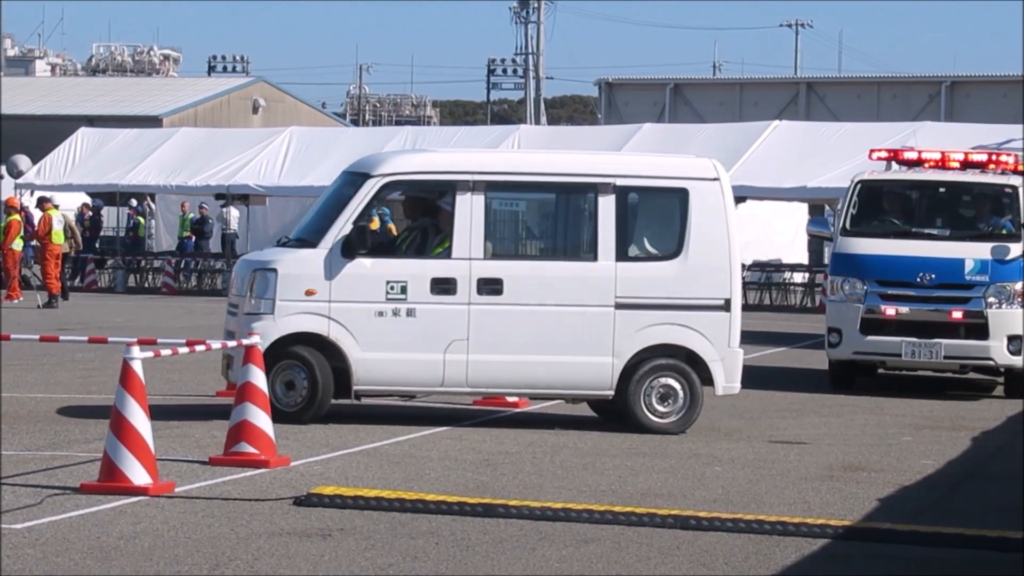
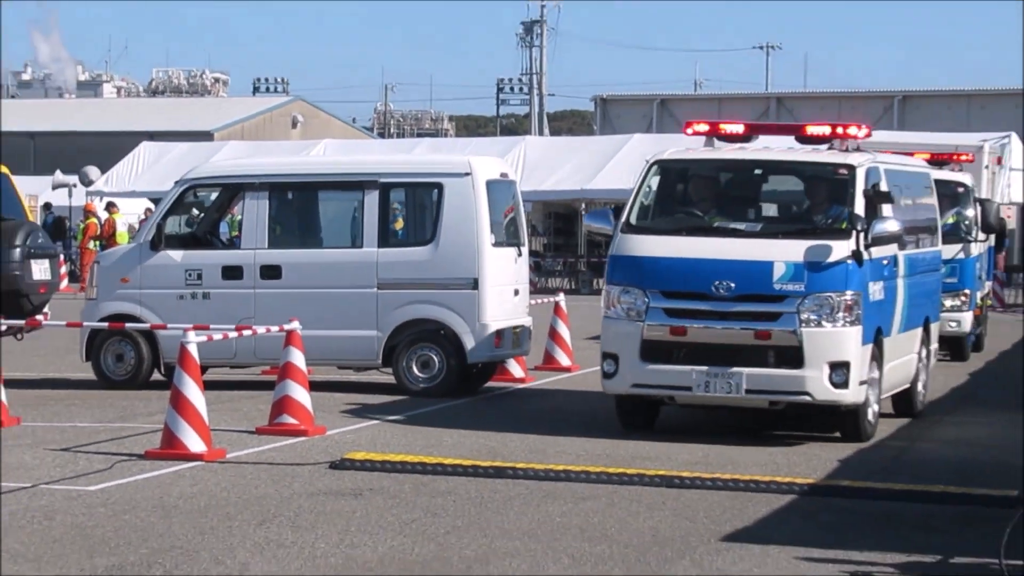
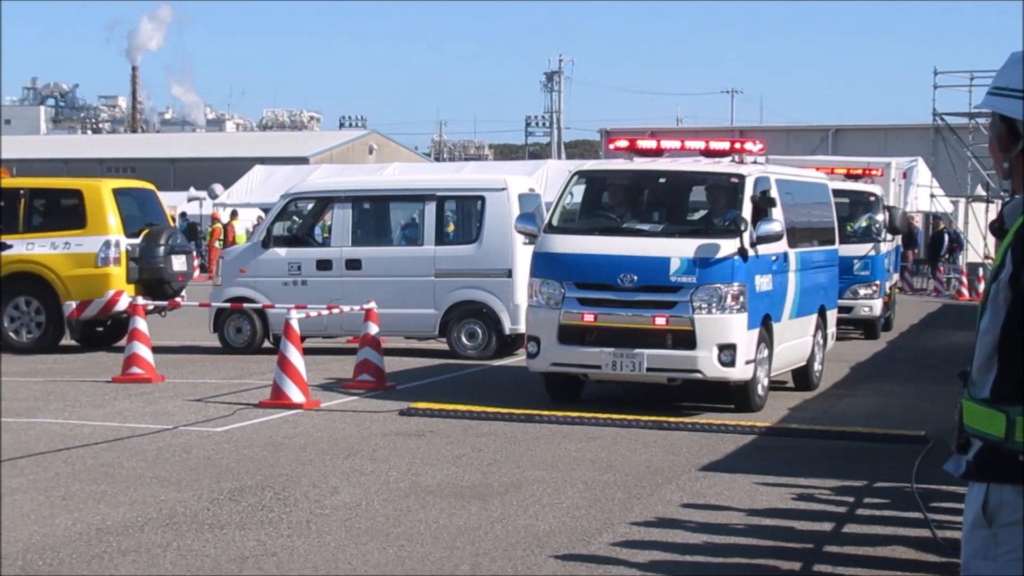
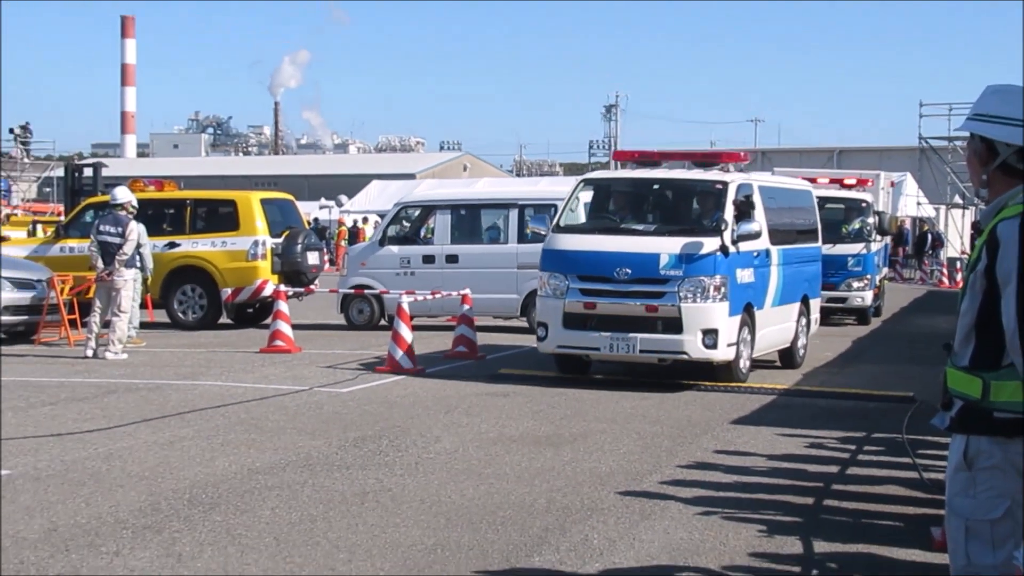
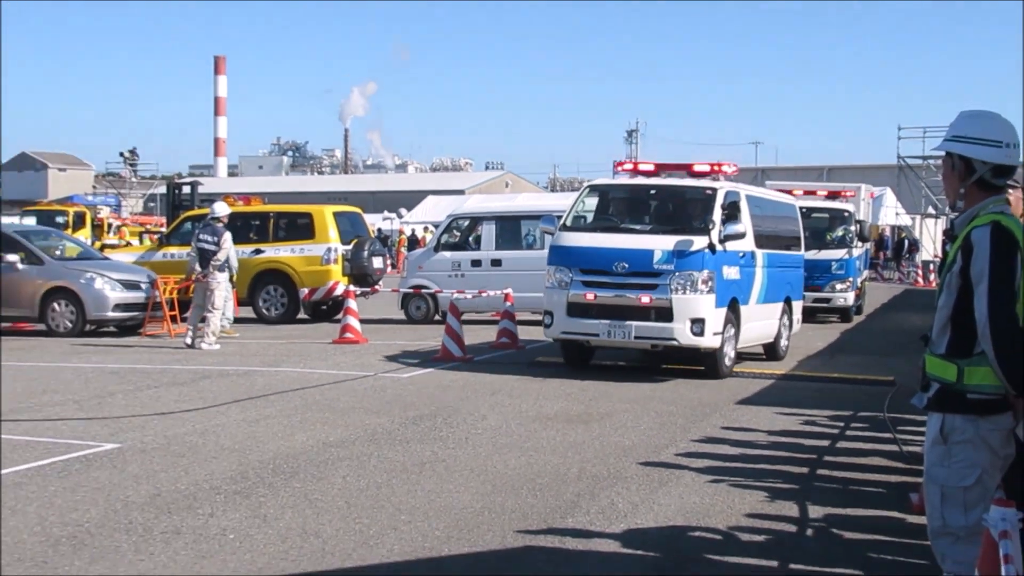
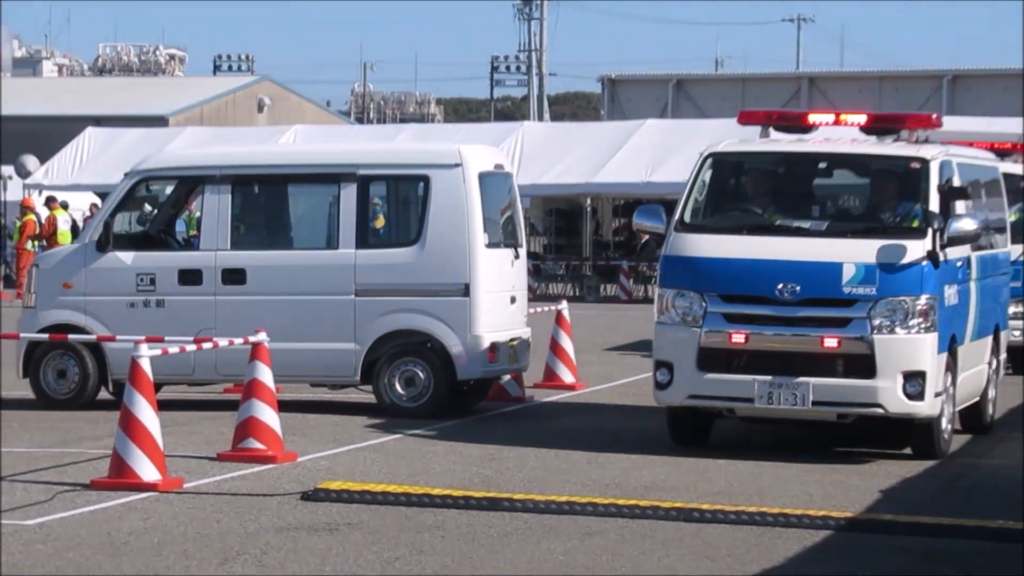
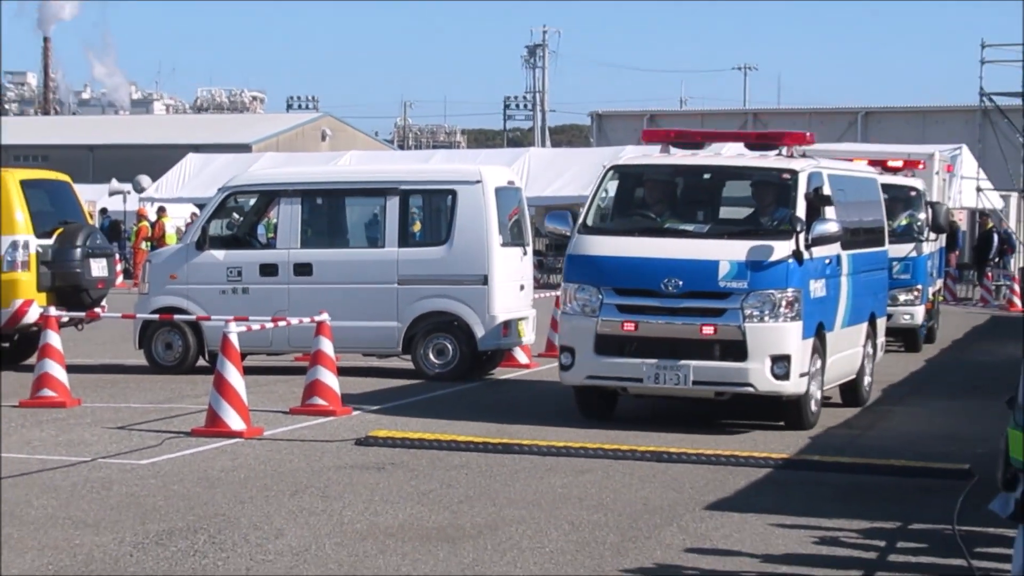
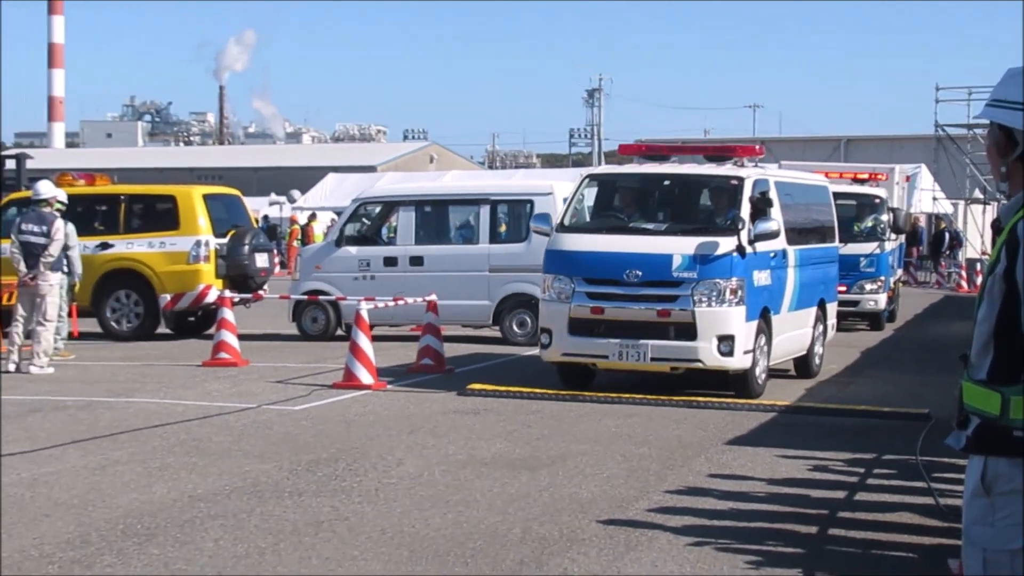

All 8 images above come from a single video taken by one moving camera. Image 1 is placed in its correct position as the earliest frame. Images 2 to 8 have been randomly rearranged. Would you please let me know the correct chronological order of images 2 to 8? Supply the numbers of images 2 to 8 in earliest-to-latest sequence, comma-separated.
6, 2, 7, 3, 8, 4, 5
